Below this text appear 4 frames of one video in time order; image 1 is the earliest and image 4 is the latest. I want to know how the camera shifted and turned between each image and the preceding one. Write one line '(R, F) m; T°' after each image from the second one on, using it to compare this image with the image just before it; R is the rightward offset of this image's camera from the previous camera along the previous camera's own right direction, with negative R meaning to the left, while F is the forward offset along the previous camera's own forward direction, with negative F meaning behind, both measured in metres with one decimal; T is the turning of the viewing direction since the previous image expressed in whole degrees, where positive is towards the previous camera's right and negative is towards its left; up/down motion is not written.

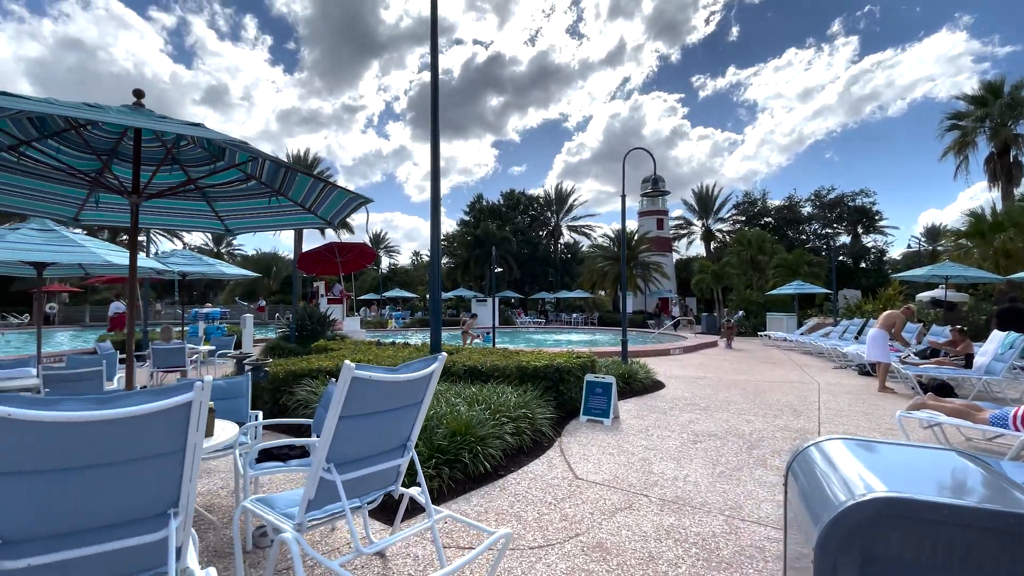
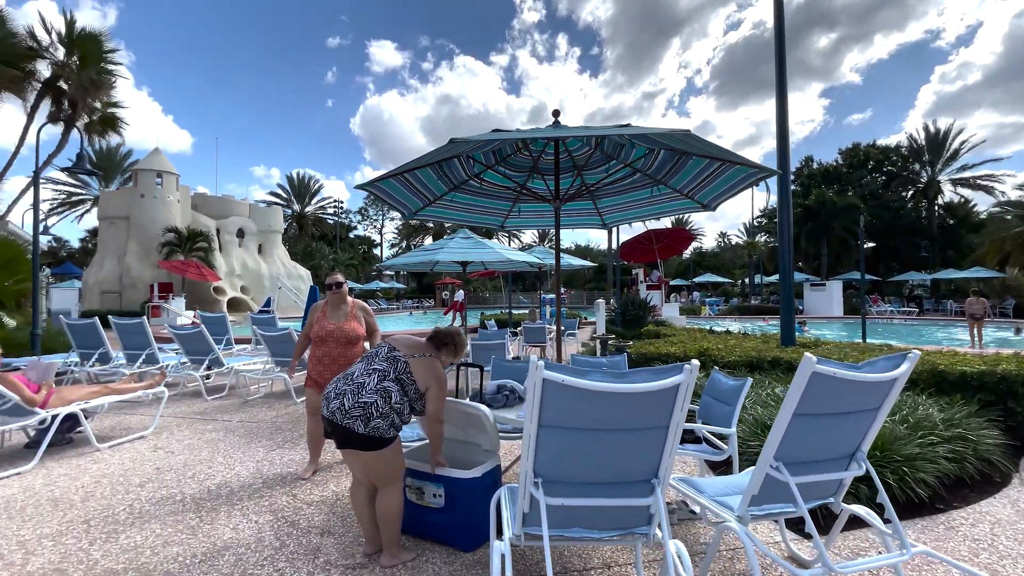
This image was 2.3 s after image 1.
(-0.6, -0.1) m; -36°
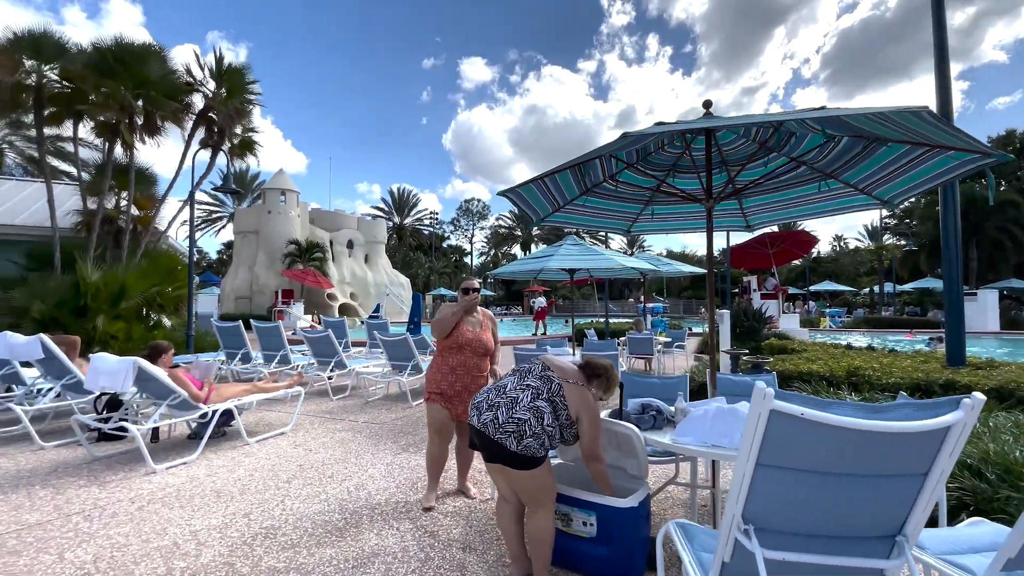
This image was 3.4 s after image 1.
(-0.4, +0.2) m; -10°
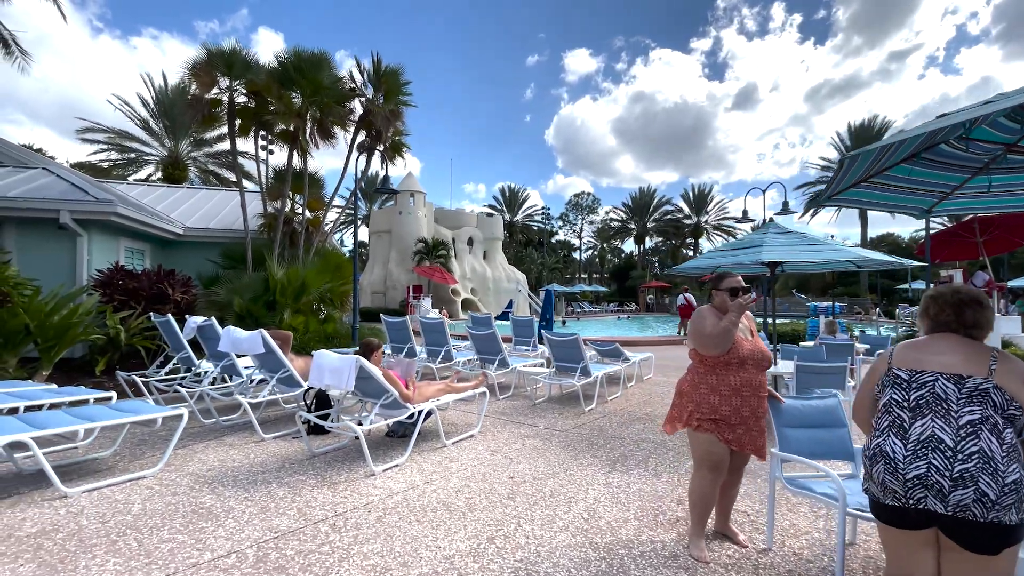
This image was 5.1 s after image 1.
(-1.1, +0.5) m; -12°
